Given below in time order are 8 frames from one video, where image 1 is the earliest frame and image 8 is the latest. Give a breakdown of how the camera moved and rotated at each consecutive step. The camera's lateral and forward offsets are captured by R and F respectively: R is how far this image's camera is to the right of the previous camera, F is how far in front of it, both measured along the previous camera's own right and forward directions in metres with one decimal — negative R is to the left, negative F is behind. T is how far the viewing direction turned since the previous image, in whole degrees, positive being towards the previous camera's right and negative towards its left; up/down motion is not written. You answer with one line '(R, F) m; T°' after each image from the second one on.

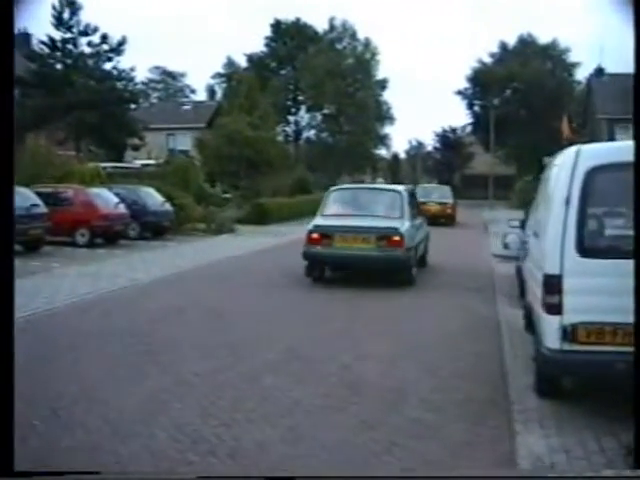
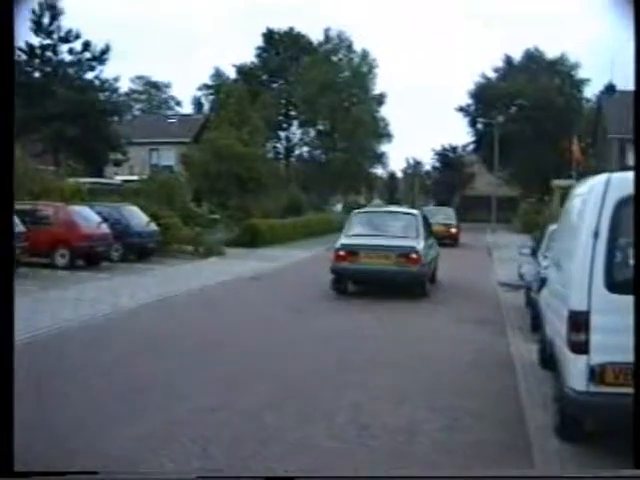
(-0.2, +0.8) m; +1°
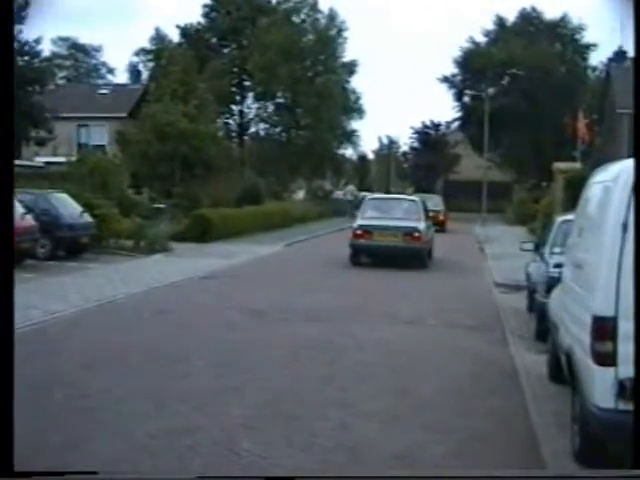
(-0.2, +1.8) m; +3°
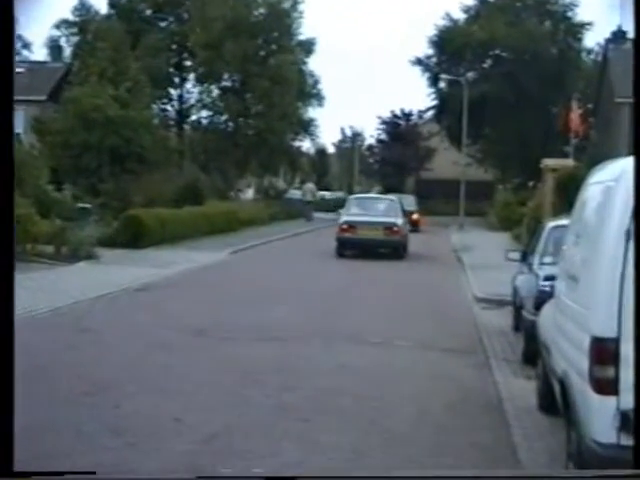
(0.0, +1.4) m; +2°
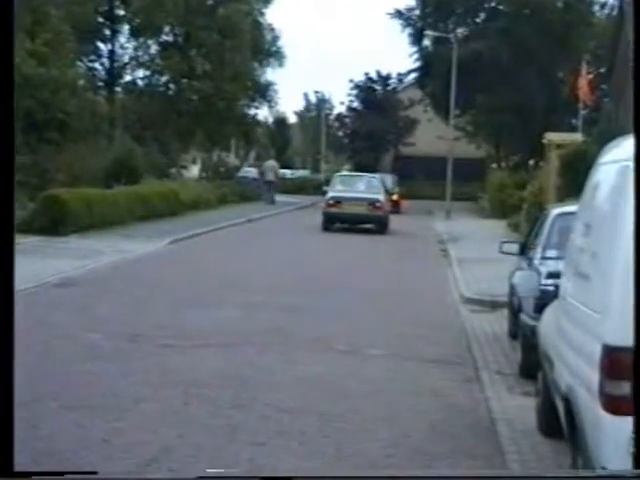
(+0.1, +1.5) m; +1°
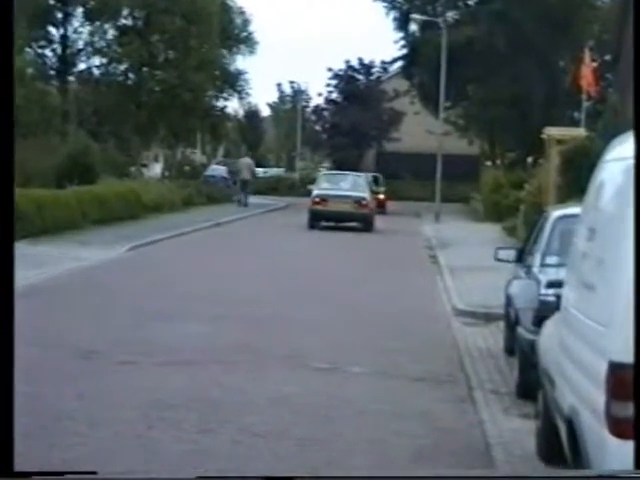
(+0.1, +0.7) m; 0°
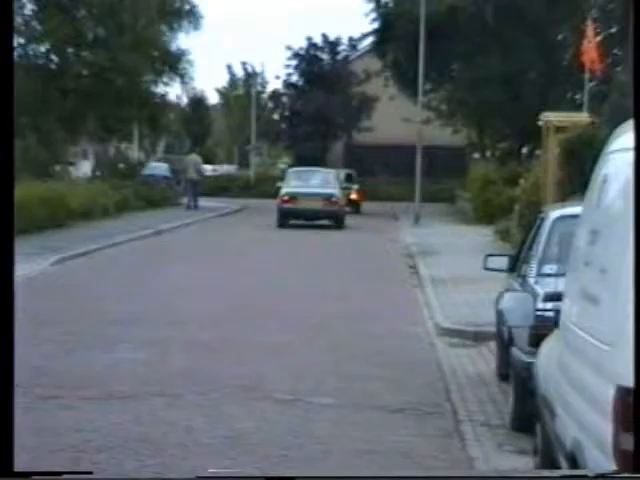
(0.0, +1.0) m; +1°
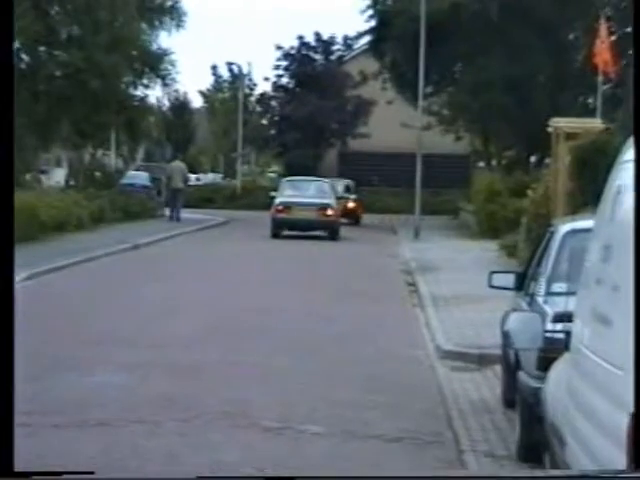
(0.0, +0.4) m; 0°
